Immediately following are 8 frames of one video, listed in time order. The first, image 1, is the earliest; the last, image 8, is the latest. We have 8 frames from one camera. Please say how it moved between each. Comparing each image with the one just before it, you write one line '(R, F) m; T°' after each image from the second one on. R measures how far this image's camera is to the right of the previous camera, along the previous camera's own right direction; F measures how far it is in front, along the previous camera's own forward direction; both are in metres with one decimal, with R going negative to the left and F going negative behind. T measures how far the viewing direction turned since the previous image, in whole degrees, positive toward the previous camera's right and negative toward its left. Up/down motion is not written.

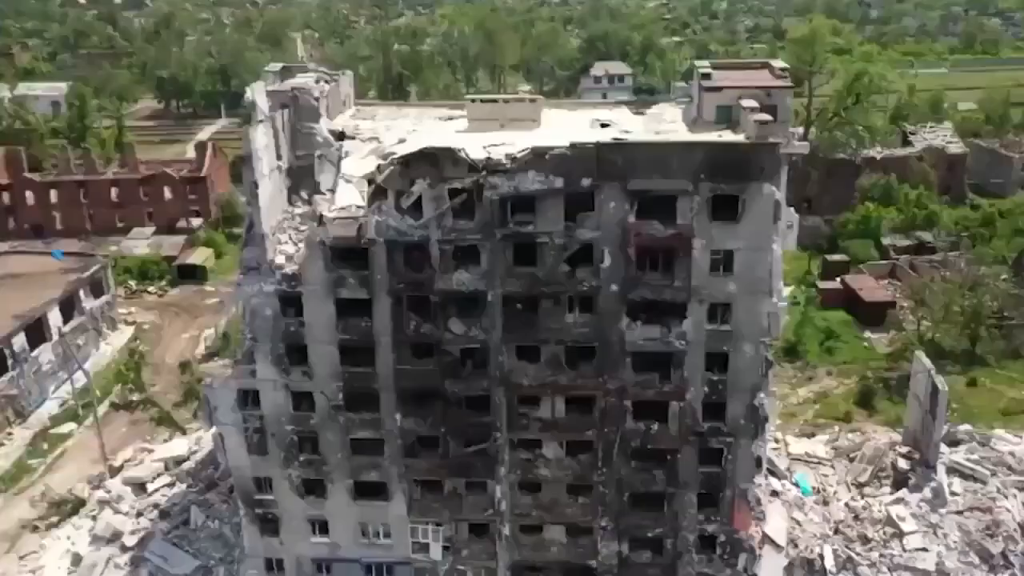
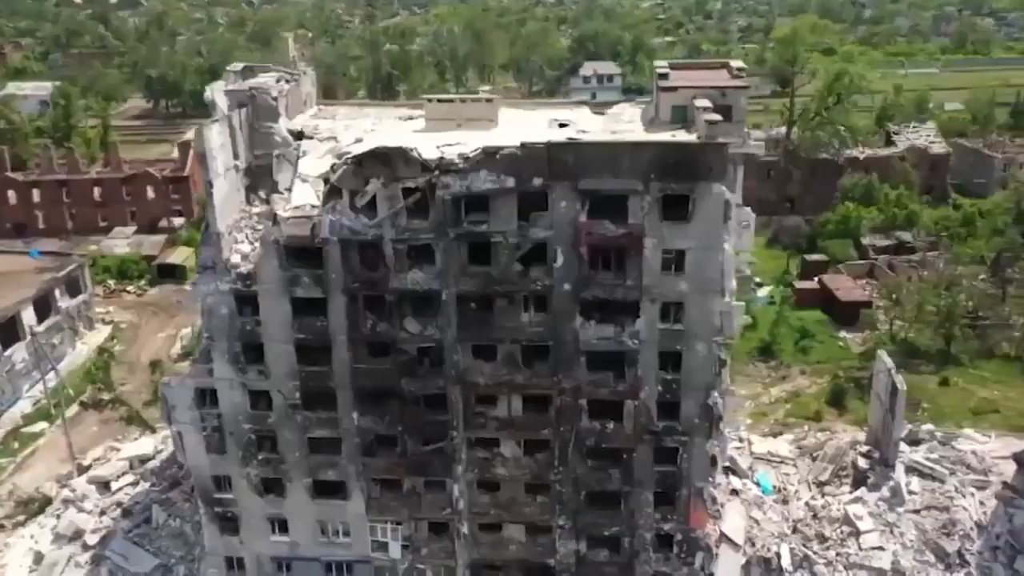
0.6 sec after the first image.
(+1.6, -0.1) m; 0°
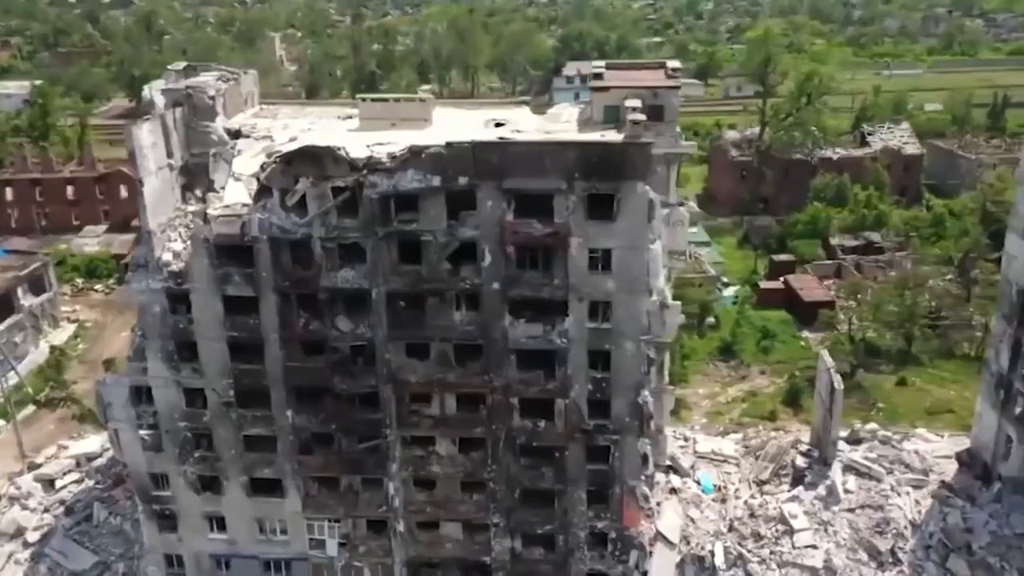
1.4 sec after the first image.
(+2.5, -0.1) m; 0°
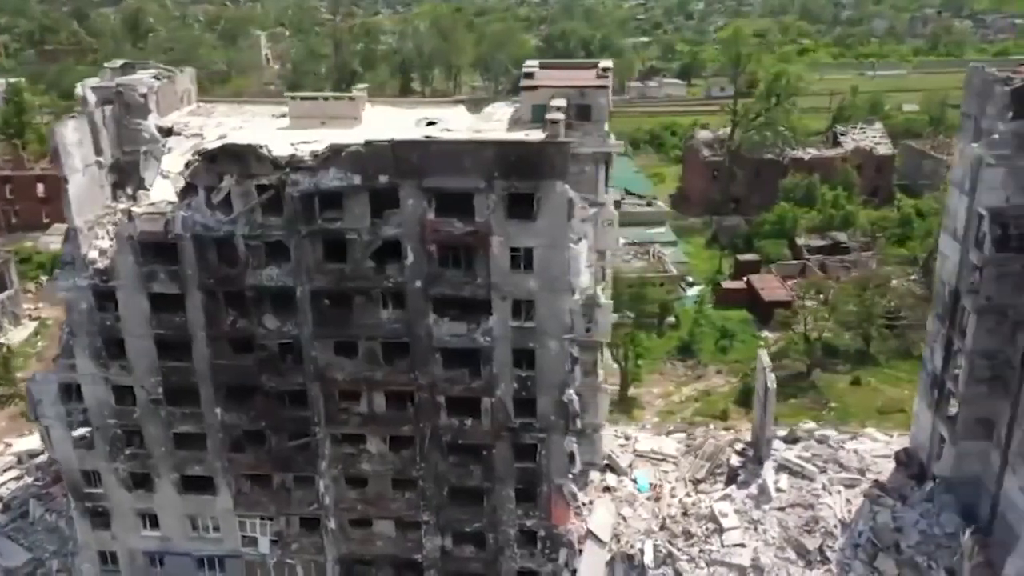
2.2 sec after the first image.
(+2.7, -0.1) m; 0°
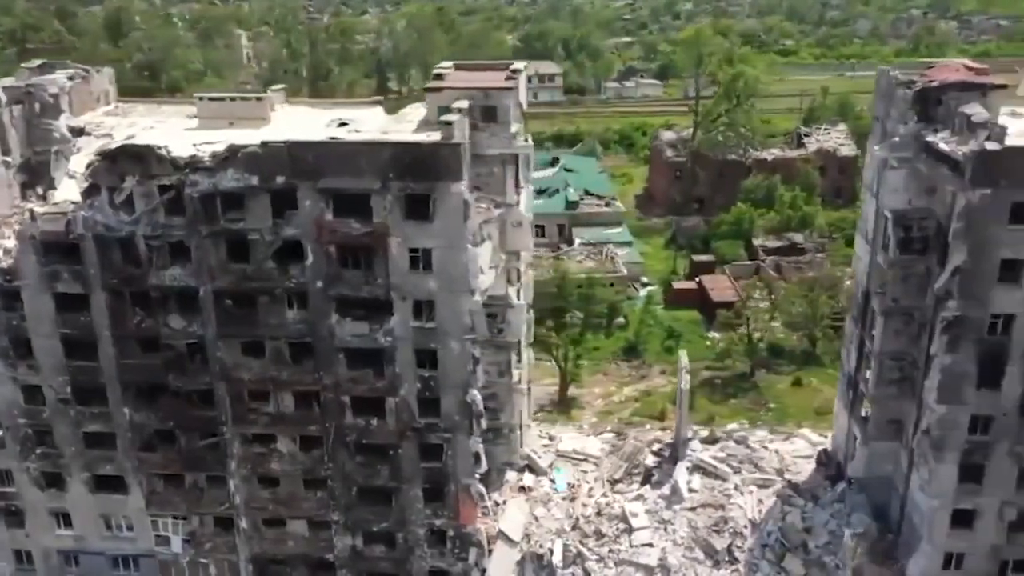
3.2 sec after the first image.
(+3.5, -0.1) m; 0°
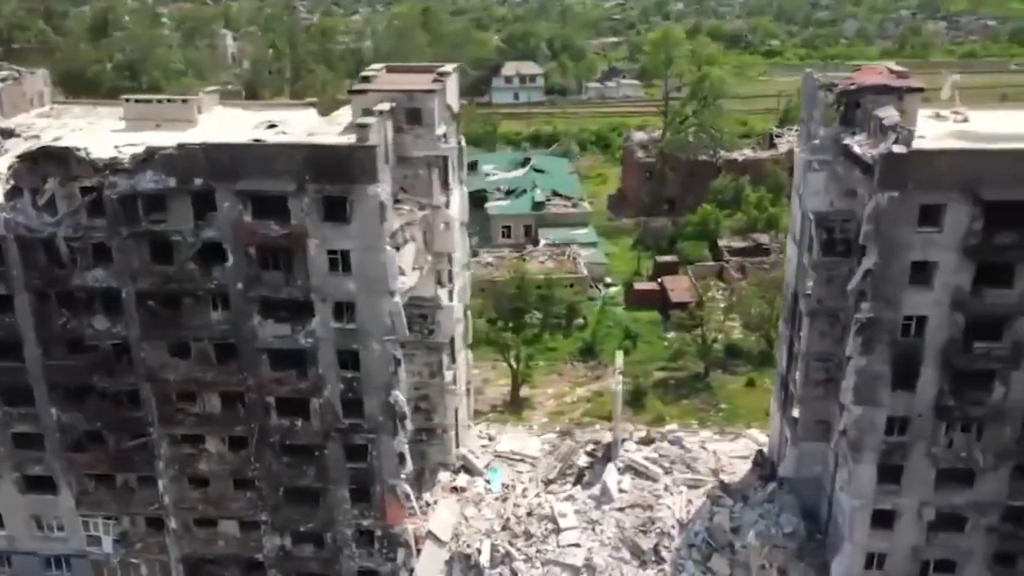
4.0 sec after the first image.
(+2.8, -0.2) m; 0°
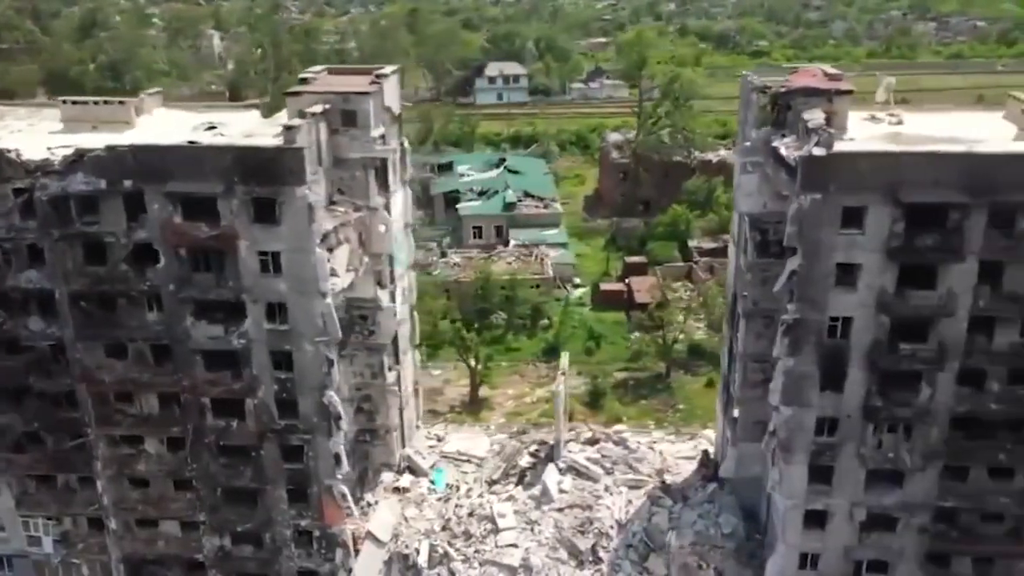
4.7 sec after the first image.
(+2.4, -0.1) m; 0°
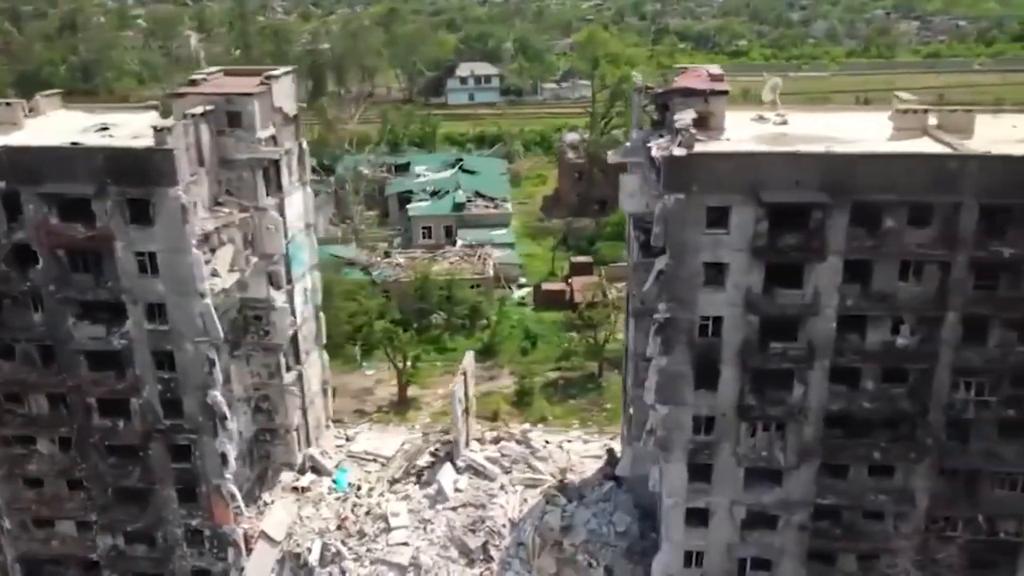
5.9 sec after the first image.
(+4.4, -0.2) m; 0°
